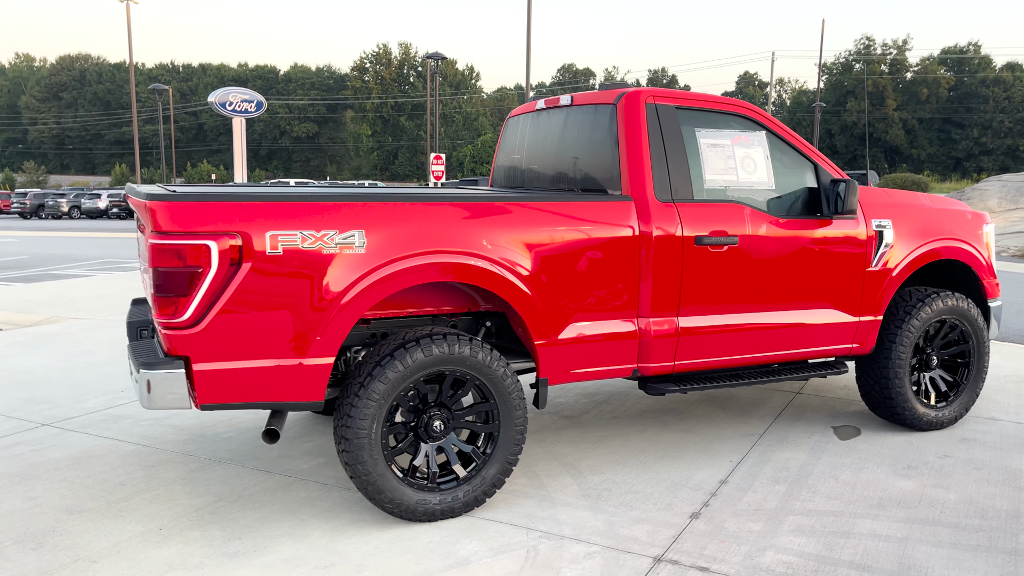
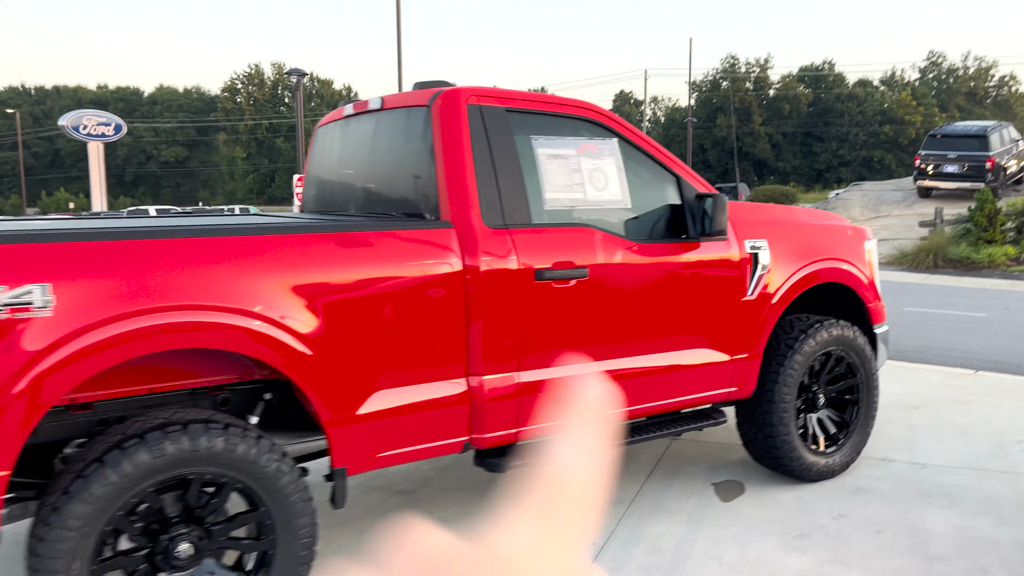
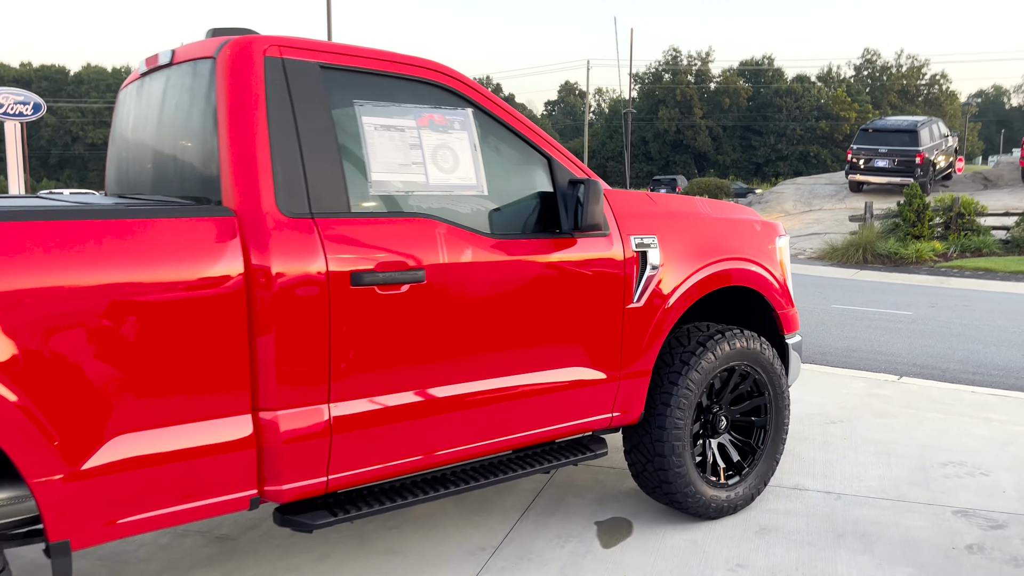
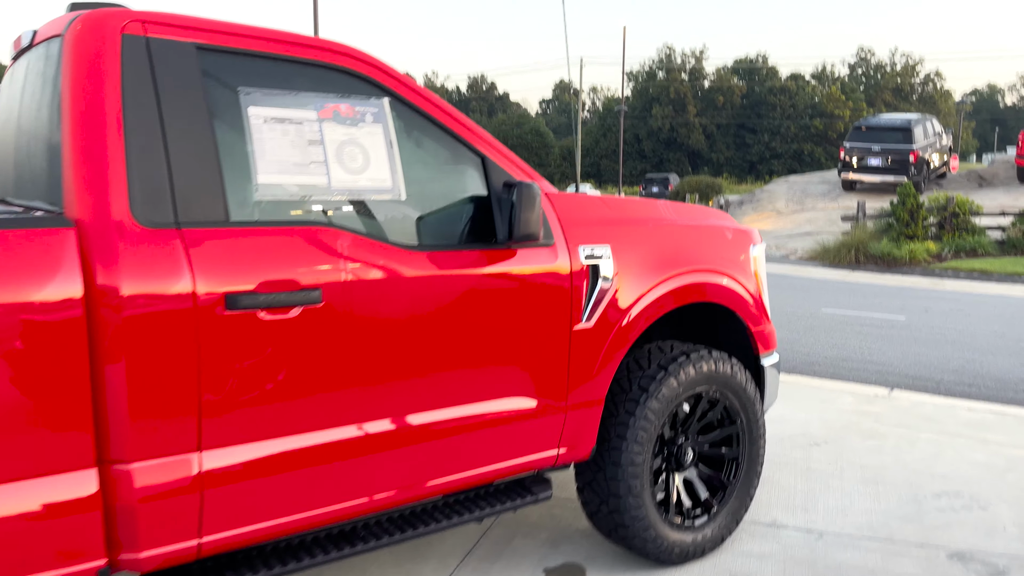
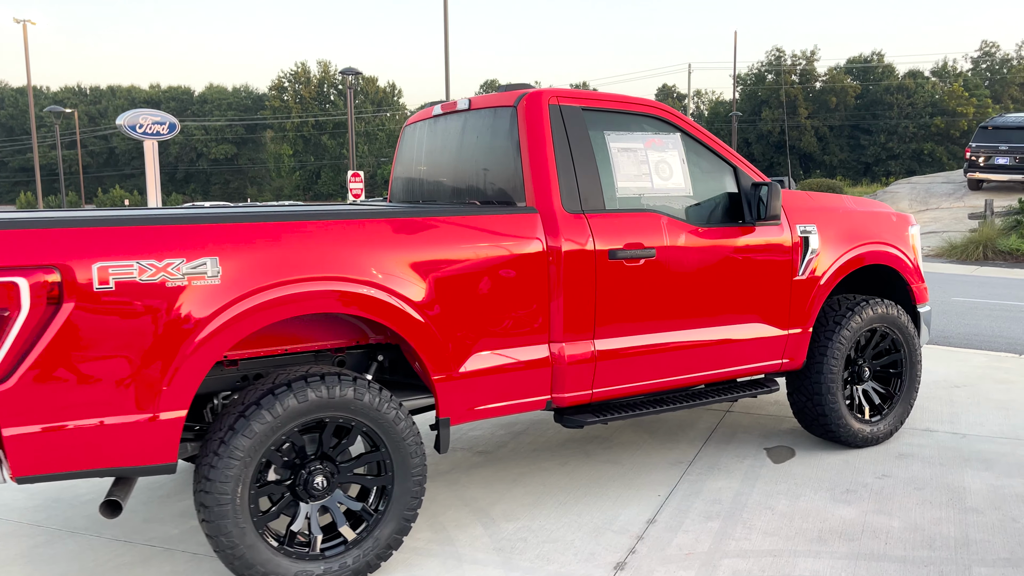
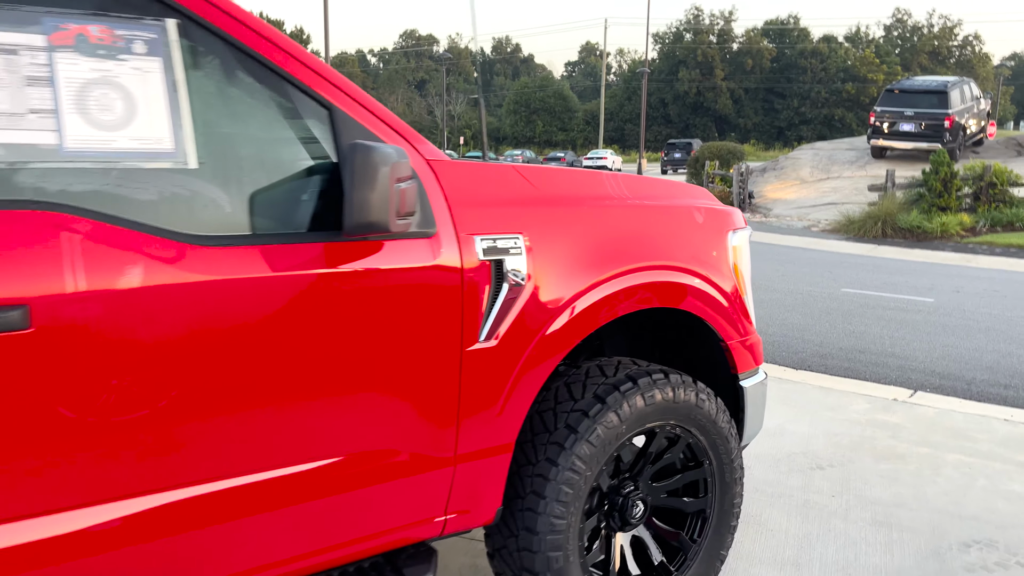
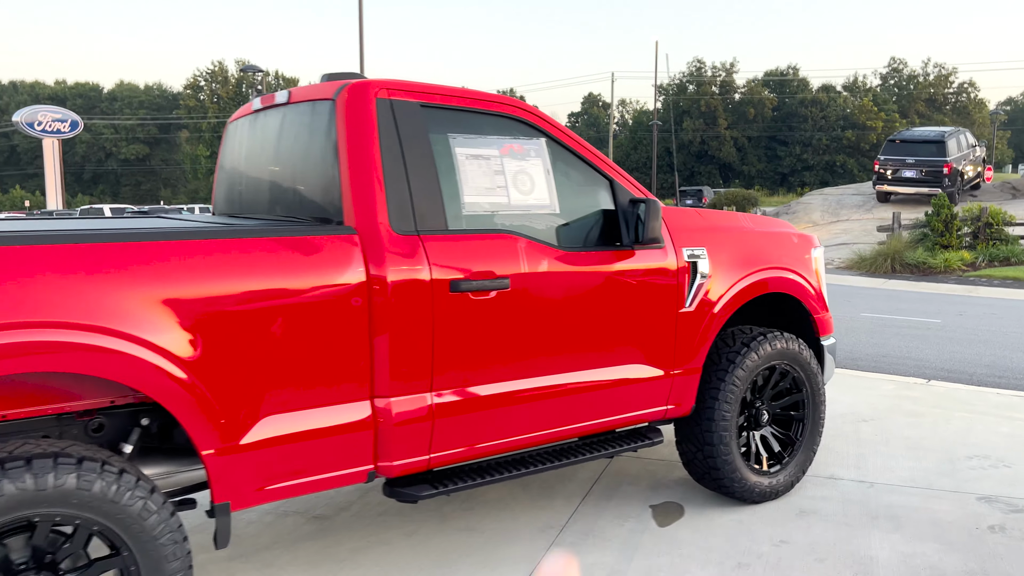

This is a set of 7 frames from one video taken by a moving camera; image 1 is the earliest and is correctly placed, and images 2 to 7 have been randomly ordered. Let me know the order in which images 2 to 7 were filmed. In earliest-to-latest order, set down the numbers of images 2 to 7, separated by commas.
5, 2, 7, 3, 4, 6
